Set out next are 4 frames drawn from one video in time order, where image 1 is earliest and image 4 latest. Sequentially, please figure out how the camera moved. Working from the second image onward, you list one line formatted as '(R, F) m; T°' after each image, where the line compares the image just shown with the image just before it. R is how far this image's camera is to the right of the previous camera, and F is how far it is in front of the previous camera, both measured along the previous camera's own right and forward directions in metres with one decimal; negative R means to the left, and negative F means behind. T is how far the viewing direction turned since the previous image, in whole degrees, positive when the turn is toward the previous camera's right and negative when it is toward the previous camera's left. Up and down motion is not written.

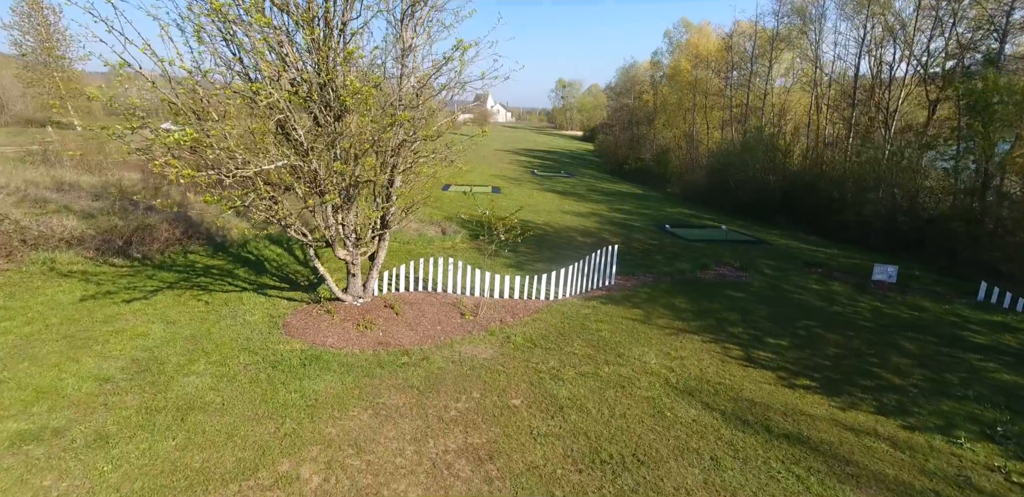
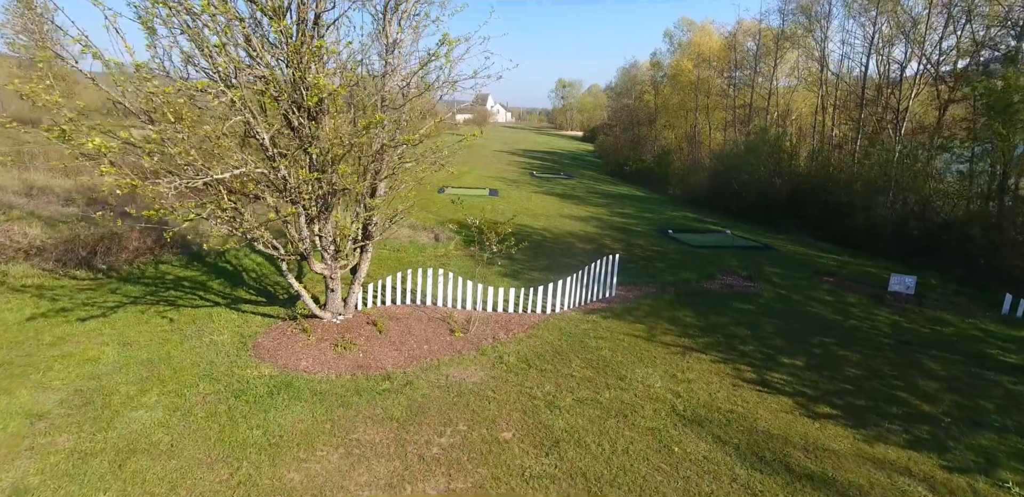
(+0.1, +0.6) m; 0°
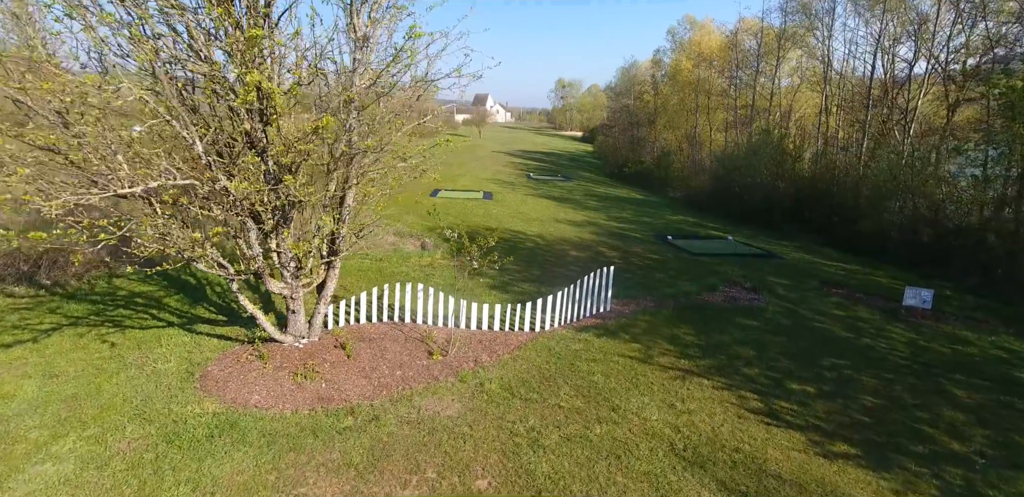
(+0.2, +0.7) m; 0°
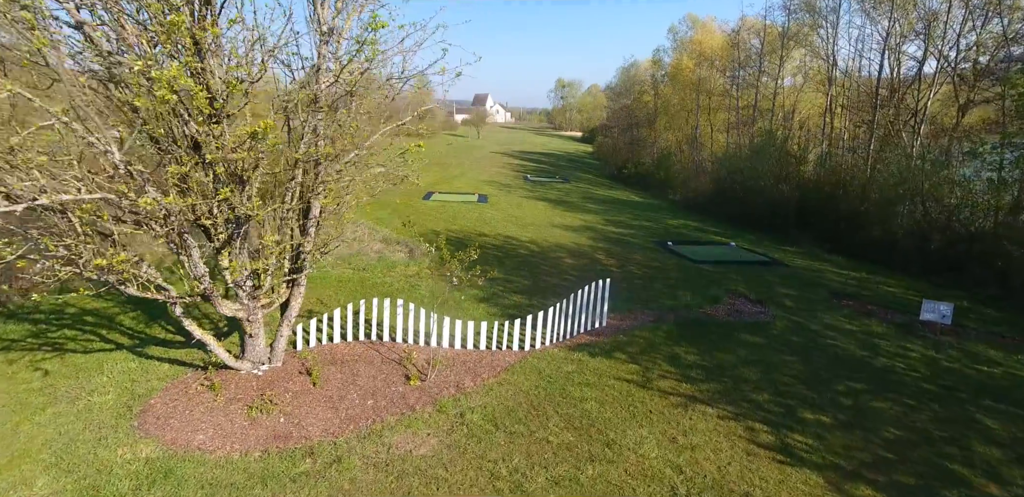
(+0.2, +0.7) m; 0°
